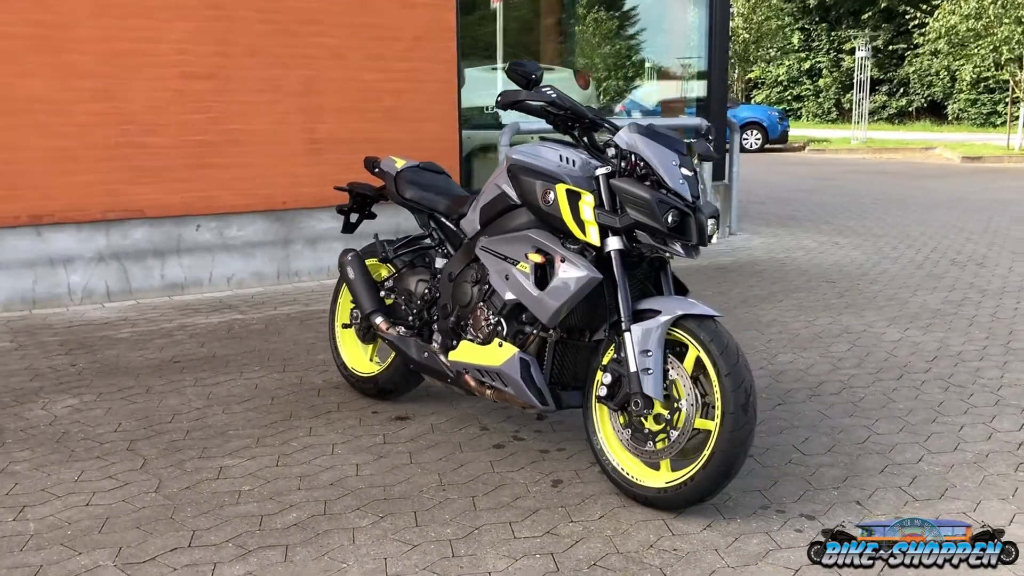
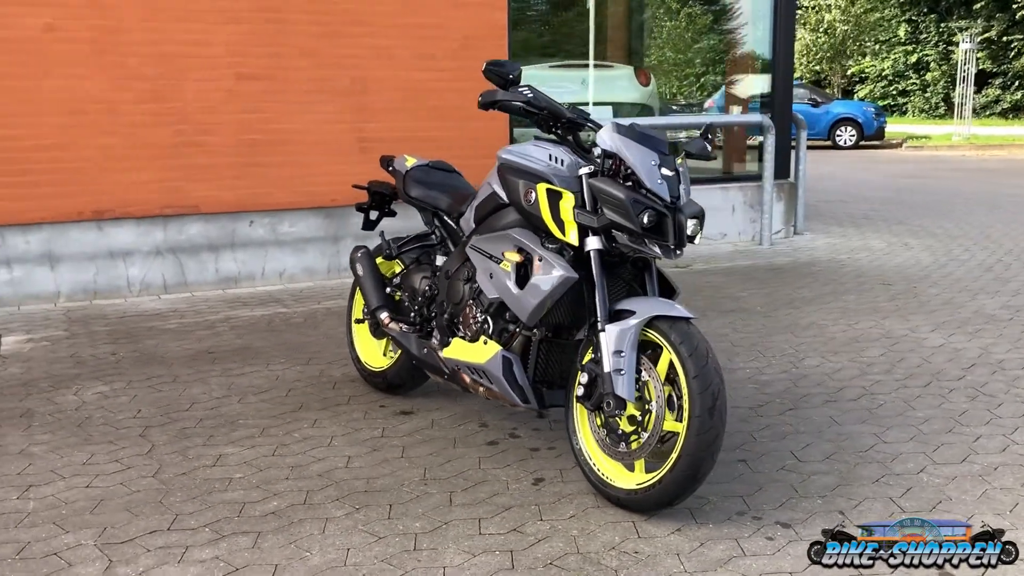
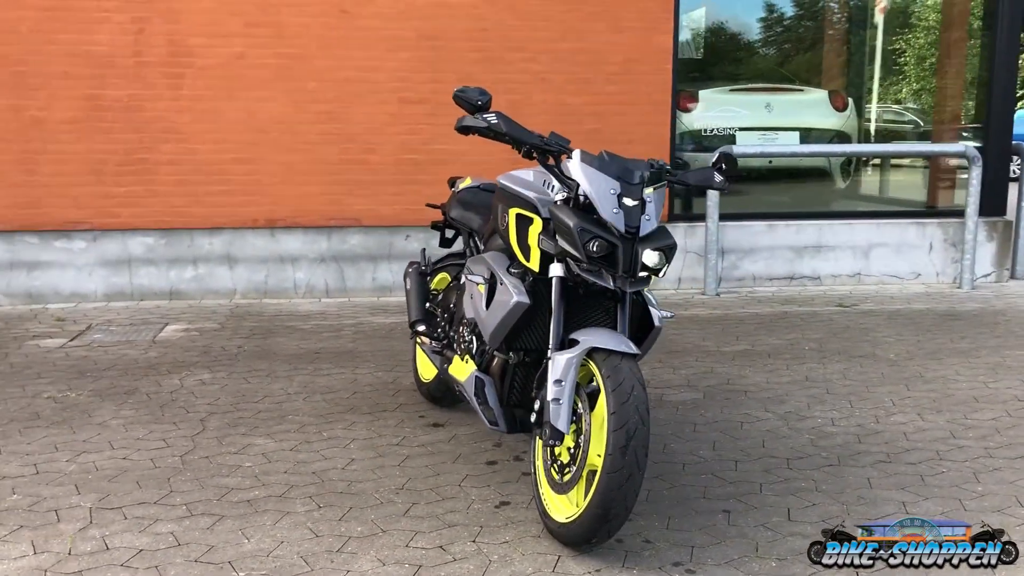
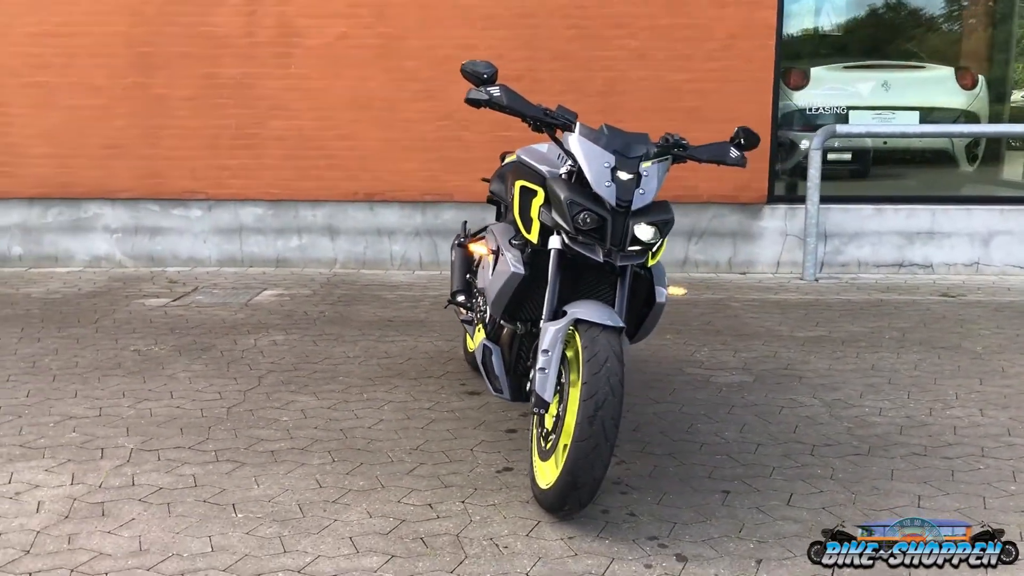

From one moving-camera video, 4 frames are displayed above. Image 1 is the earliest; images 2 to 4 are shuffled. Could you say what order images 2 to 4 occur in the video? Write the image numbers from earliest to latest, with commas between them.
2, 3, 4
